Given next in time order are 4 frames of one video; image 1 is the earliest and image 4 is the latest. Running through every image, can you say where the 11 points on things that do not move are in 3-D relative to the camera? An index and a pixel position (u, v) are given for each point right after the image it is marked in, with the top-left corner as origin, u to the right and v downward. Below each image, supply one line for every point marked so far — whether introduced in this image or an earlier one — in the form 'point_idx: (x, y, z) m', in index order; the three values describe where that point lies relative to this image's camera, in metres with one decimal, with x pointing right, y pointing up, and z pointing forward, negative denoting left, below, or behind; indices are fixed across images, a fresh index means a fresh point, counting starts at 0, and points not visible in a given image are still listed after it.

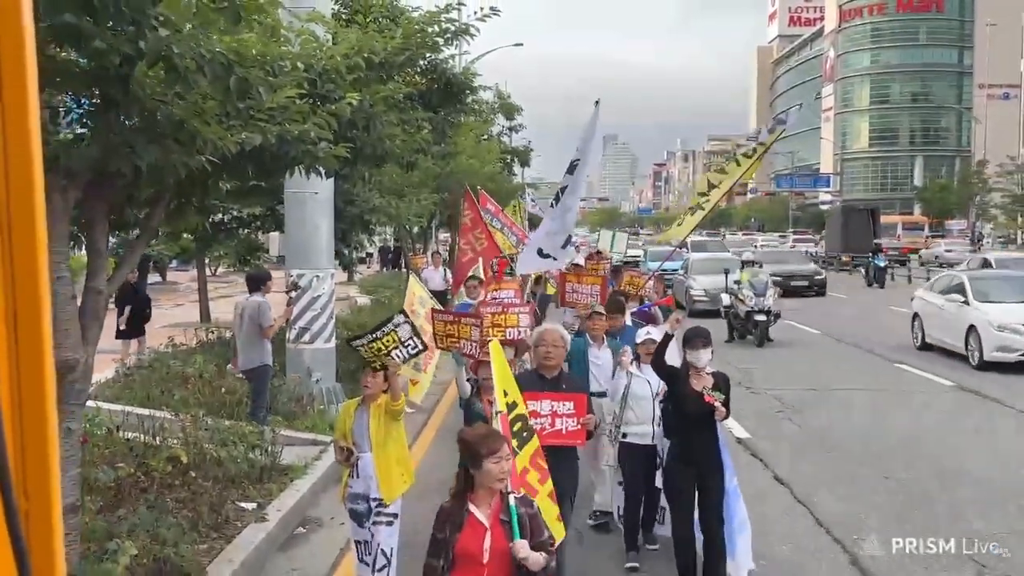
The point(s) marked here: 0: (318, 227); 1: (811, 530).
0: (-2.1, +0.6, +10.6) m
1: (+2.3, -1.9, +7.3) m
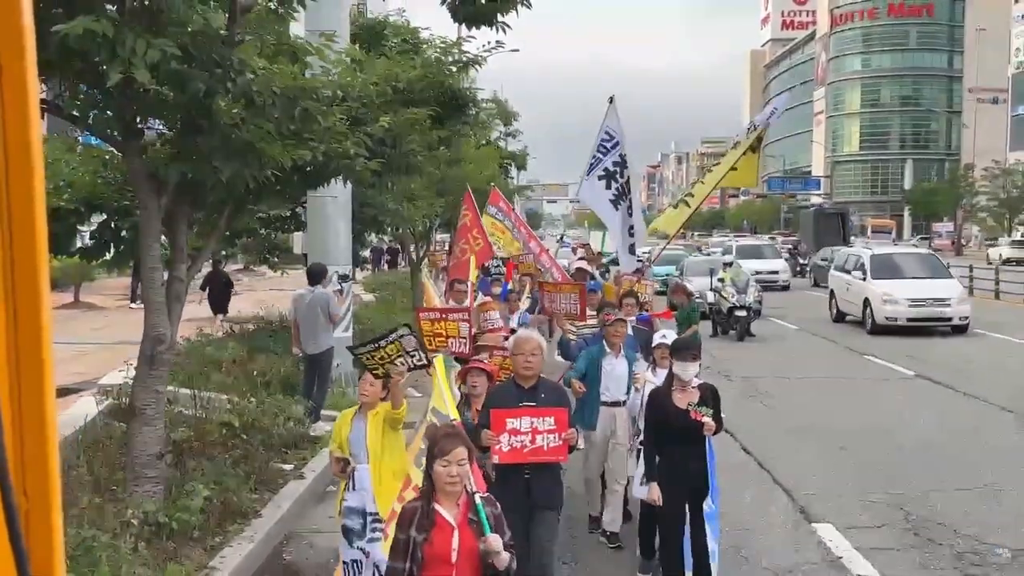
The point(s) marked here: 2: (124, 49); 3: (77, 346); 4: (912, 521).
0: (-2.1, +0.7, +11.9) m
1: (+2.3, -1.9, +8.6) m
2: (-2.0, +1.2, +5.1) m
3: (-7.9, -1.0, +17.9) m
4: (+3.2, -1.9, +7.8) m
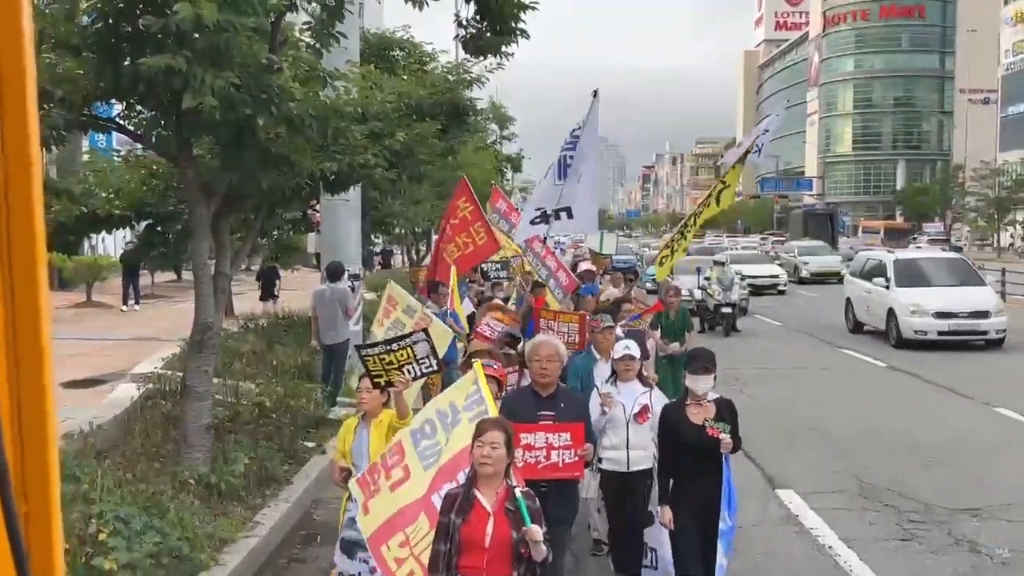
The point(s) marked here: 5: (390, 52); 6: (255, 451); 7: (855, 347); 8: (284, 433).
0: (-2.1, +0.8, +12.9) m
1: (+2.3, -1.8, +9.6) m
2: (-2.0, +1.3, +6.1) m
3: (-7.9, -1.0, +18.8) m
4: (+3.2, -1.8, +8.9) m
5: (-1.8, +3.4, +14.1) m
6: (-2.2, -1.4, +8.3) m
7: (+6.6, -1.1, +19.0) m
8: (-2.1, -1.3, +9.1) m
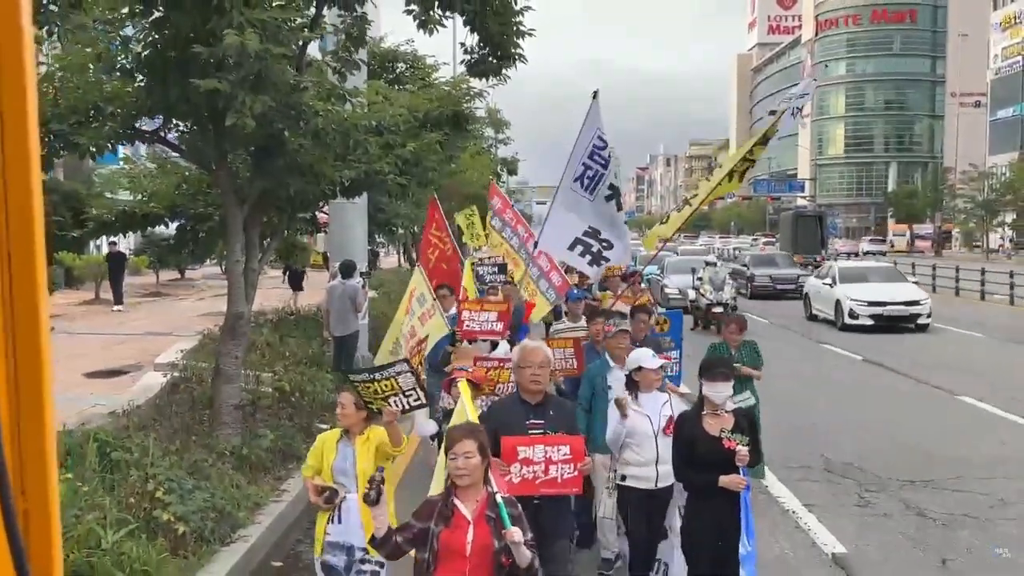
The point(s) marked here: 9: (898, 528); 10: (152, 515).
0: (-2.2, +0.8, +13.8) m
1: (+2.3, -1.8, +10.5) m
2: (-2.0, +1.3, +7.0) m
3: (-8.0, -1.0, +19.7) m
4: (+3.2, -1.8, +9.8) m
5: (-1.8, +3.4, +15.0) m
6: (-2.2, -1.3, +9.2) m
7: (+6.6, -1.1, +20.0) m
8: (-2.1, -1.3, +10.0) m
9: (+3.0, -1.9, +7.8) m
10: (-2.3, -1.4, +6.2) m
